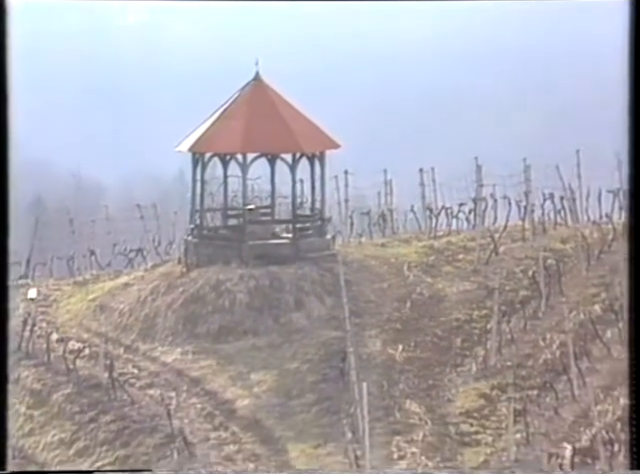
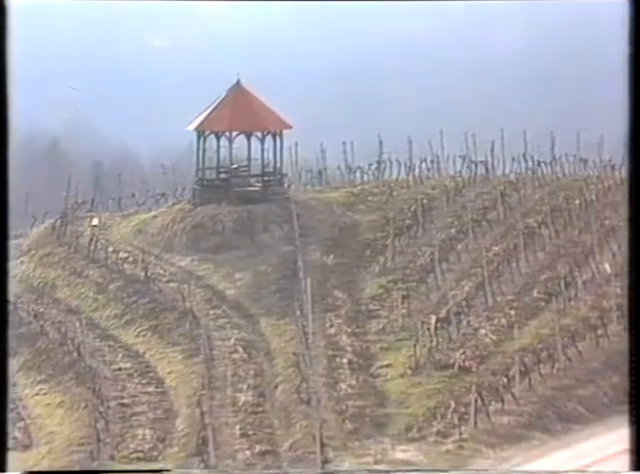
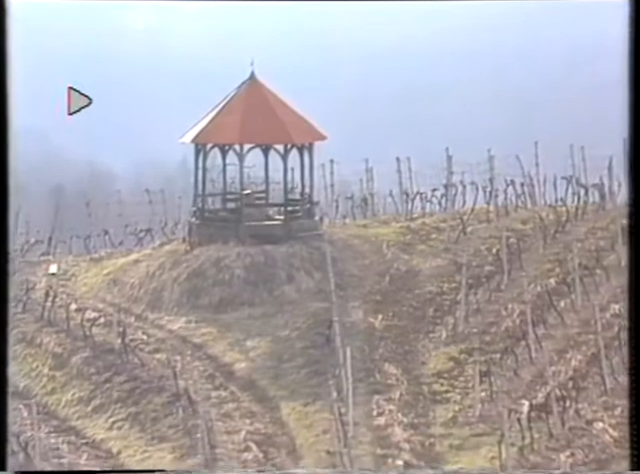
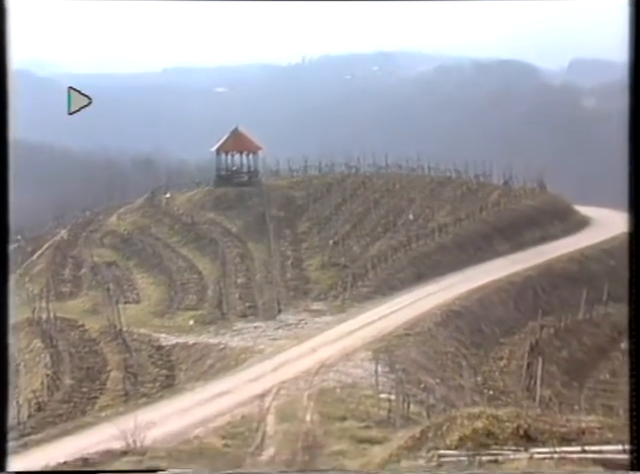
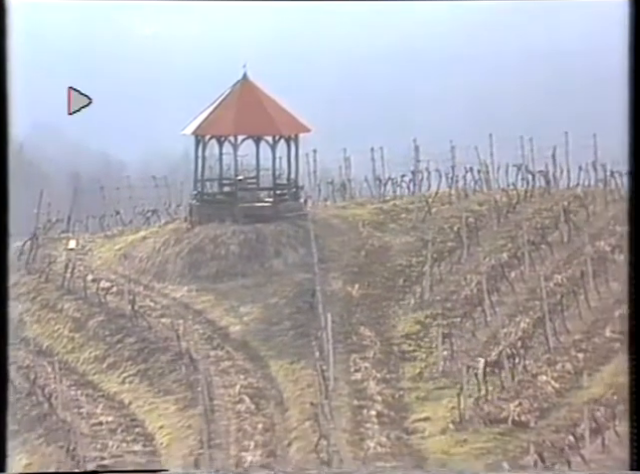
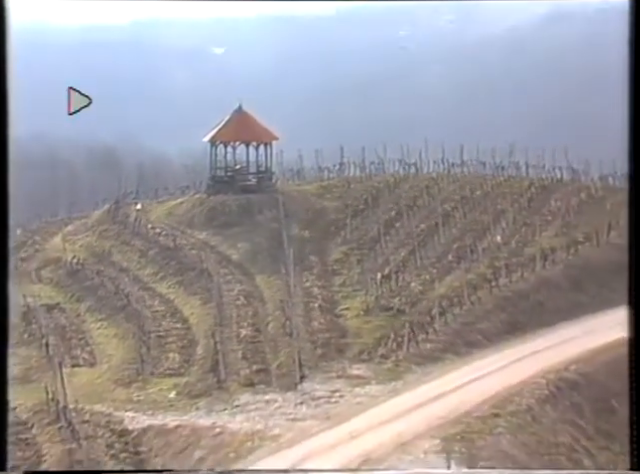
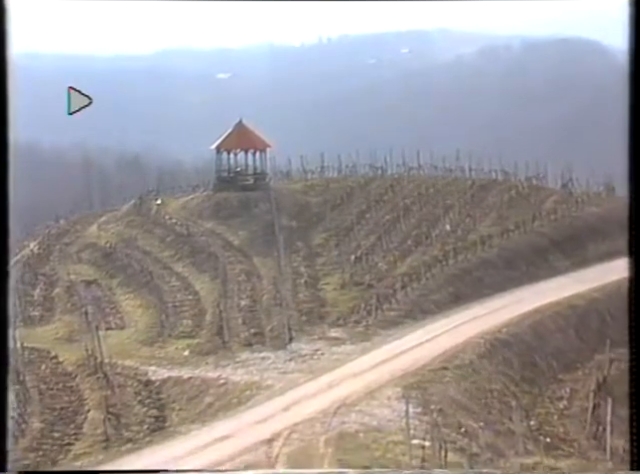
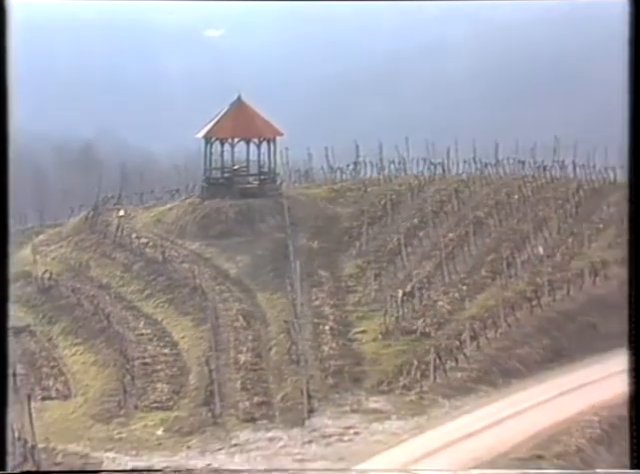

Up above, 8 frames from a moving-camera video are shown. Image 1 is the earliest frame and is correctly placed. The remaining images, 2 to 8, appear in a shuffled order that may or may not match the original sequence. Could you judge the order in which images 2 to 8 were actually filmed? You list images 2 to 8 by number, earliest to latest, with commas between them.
3, 5, 2, 8, 6, 7, 4
